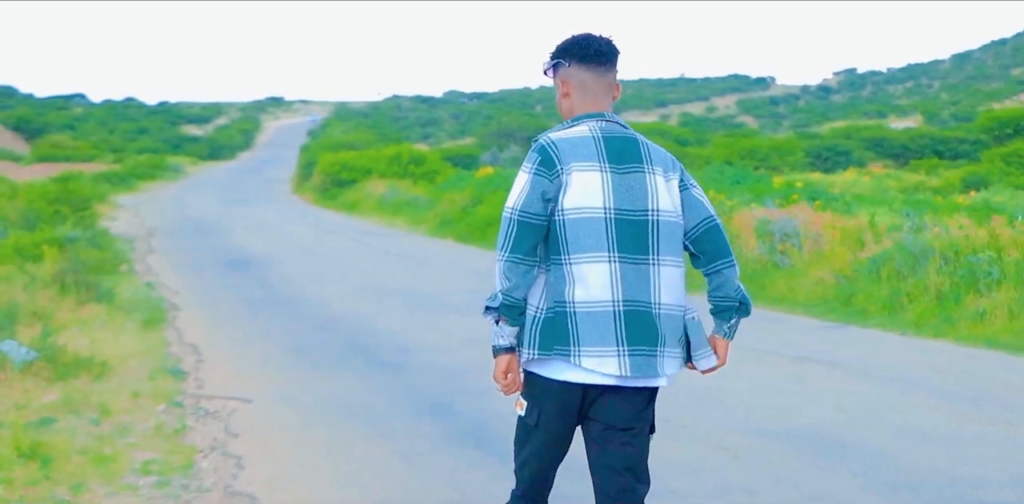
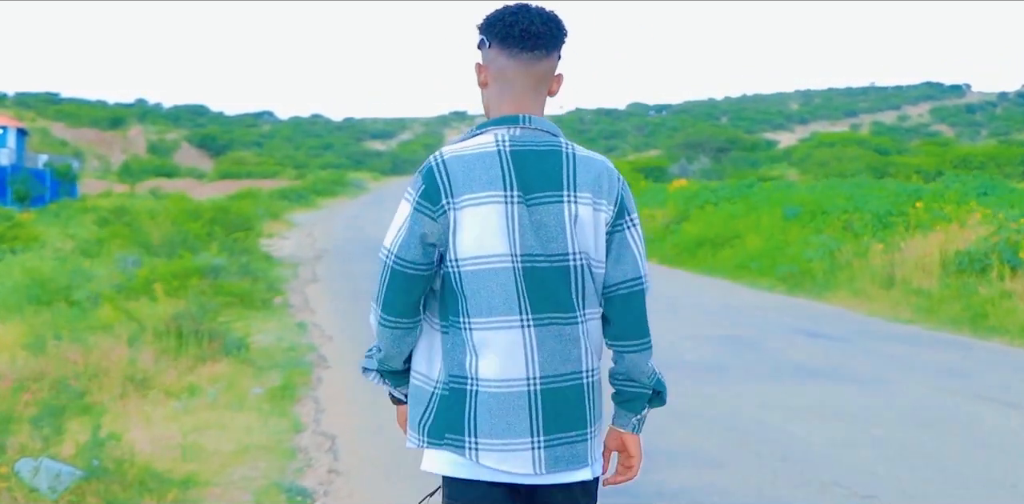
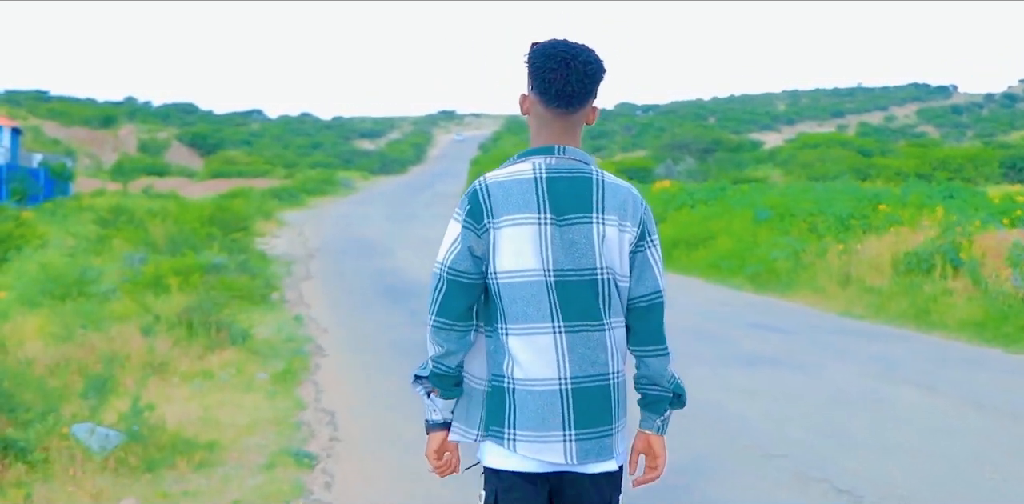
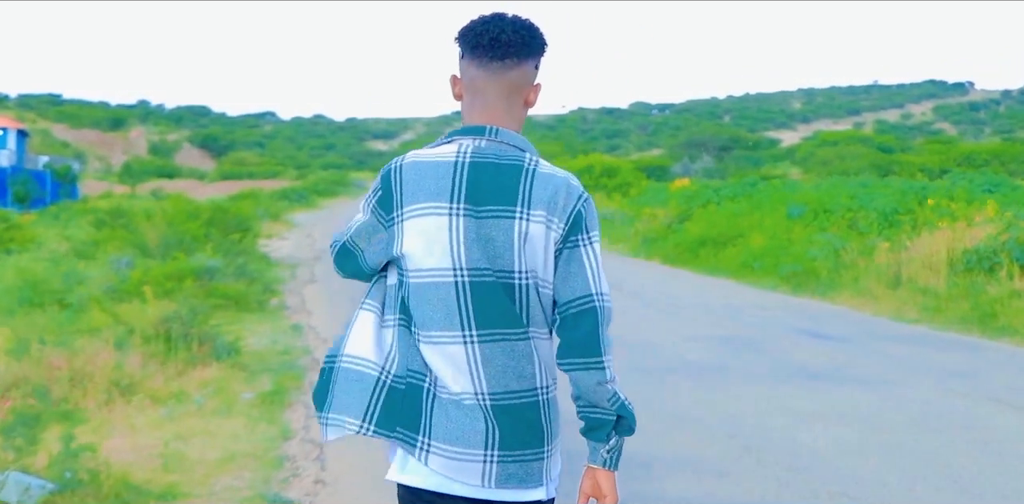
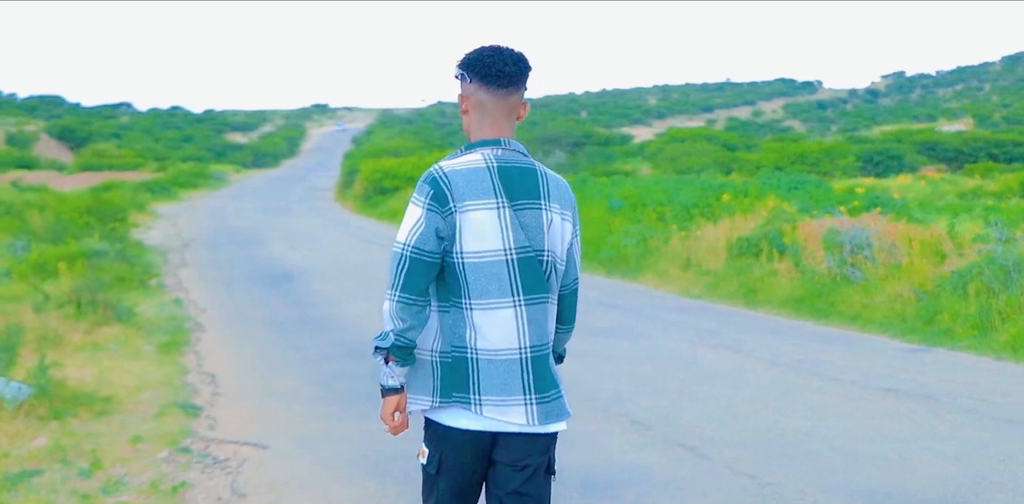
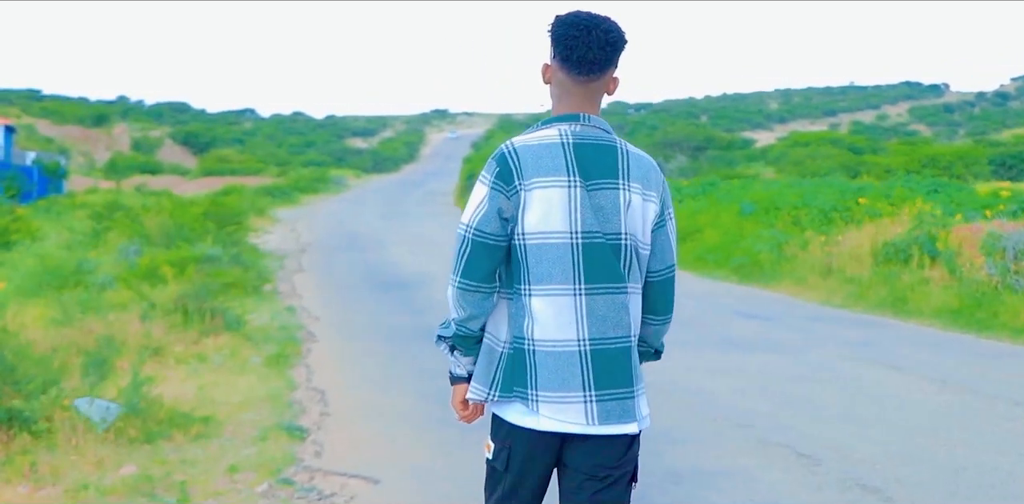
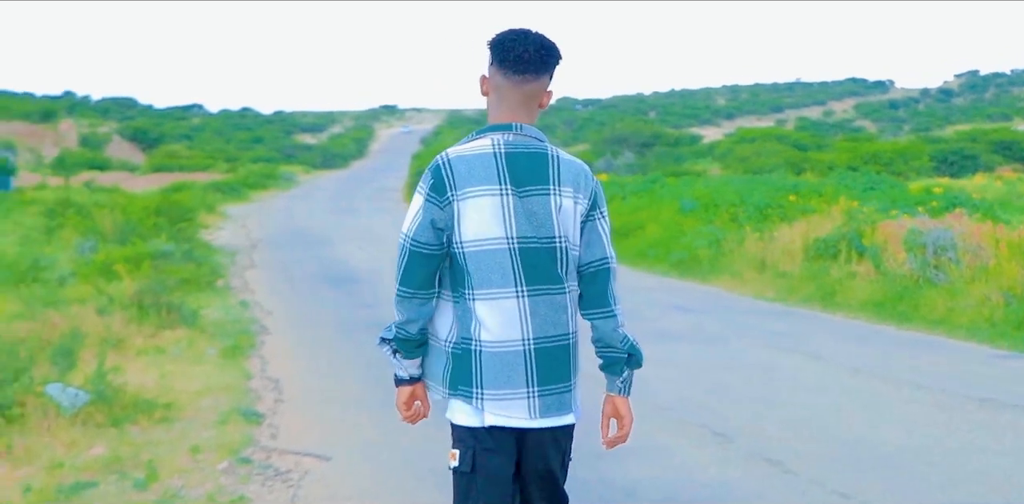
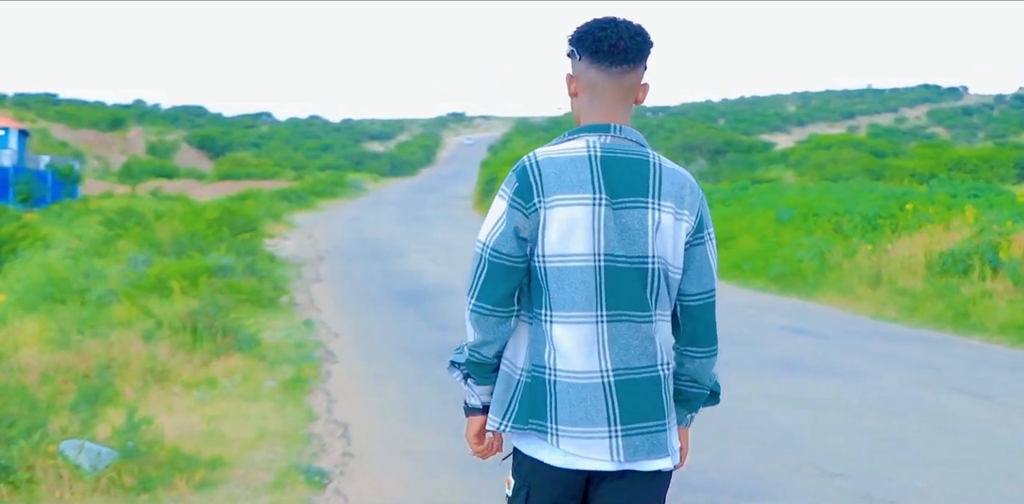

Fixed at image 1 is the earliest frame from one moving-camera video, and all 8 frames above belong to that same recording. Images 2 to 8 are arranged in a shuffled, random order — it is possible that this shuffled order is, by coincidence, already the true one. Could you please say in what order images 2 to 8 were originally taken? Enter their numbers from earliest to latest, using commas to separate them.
5, 7, 6, 3, 8, 2, 4
